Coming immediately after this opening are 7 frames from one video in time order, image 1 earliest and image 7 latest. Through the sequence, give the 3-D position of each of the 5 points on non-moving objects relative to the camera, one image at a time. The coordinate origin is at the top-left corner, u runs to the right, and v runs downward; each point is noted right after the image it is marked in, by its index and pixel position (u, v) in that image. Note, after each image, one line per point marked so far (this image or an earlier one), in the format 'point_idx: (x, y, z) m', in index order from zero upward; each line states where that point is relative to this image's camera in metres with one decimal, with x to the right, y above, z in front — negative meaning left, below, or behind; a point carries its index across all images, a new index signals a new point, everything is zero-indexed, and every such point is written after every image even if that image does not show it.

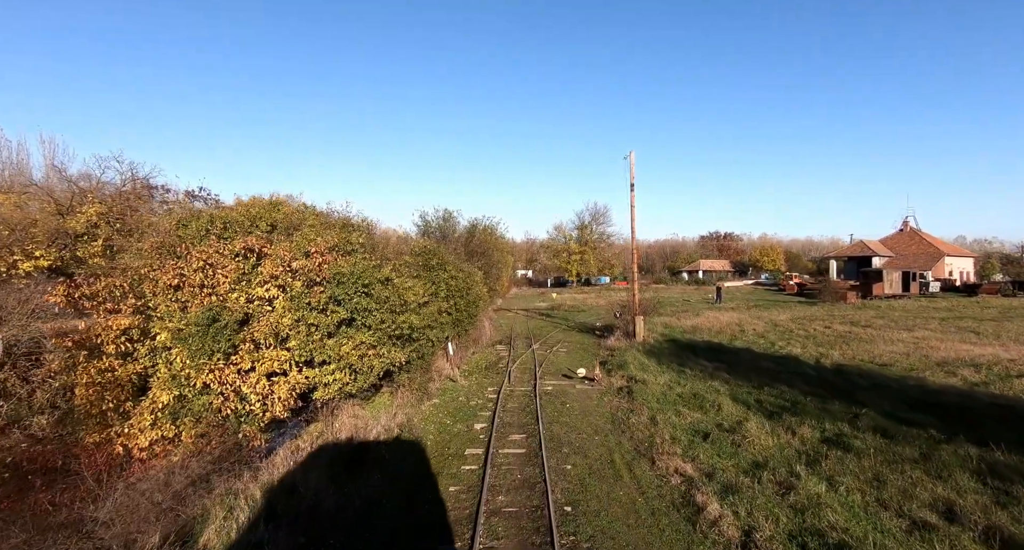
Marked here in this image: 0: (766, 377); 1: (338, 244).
0: (+6.9, -2.8, +15.3) m
1: (-3.6, +0.7, +11.7) m
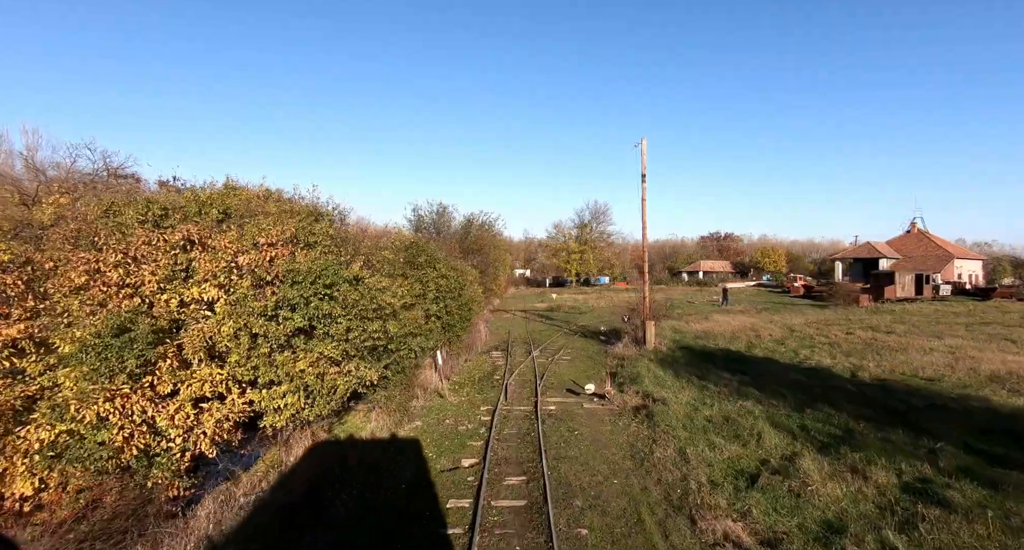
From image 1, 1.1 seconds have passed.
0: (+6.8, -2.8, +13.2) m
1: (-3.6, +0.7, +9.5) m
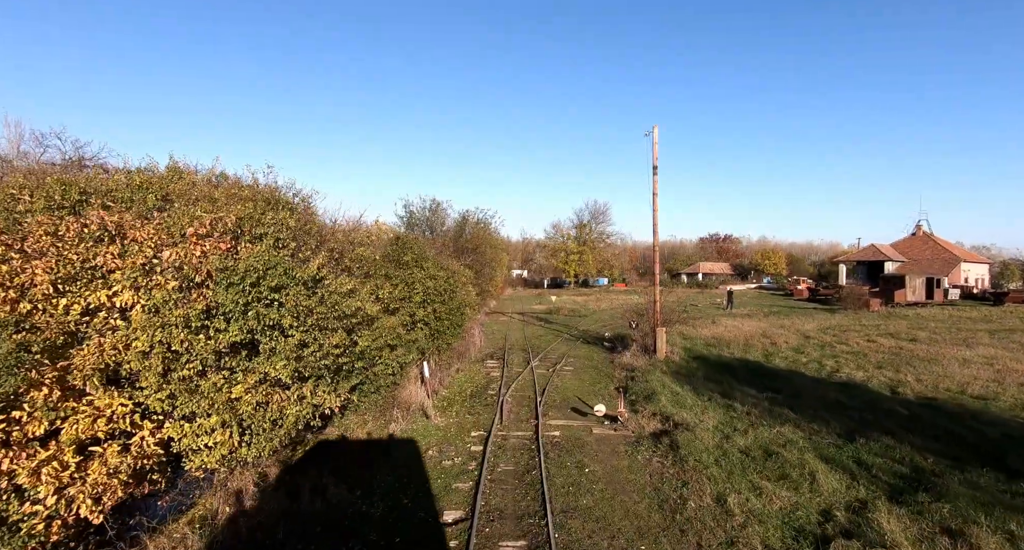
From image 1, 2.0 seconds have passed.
0: (+6.8, -2.9, +11.3) m
1: (-3.6, +0.7, +7.6) m
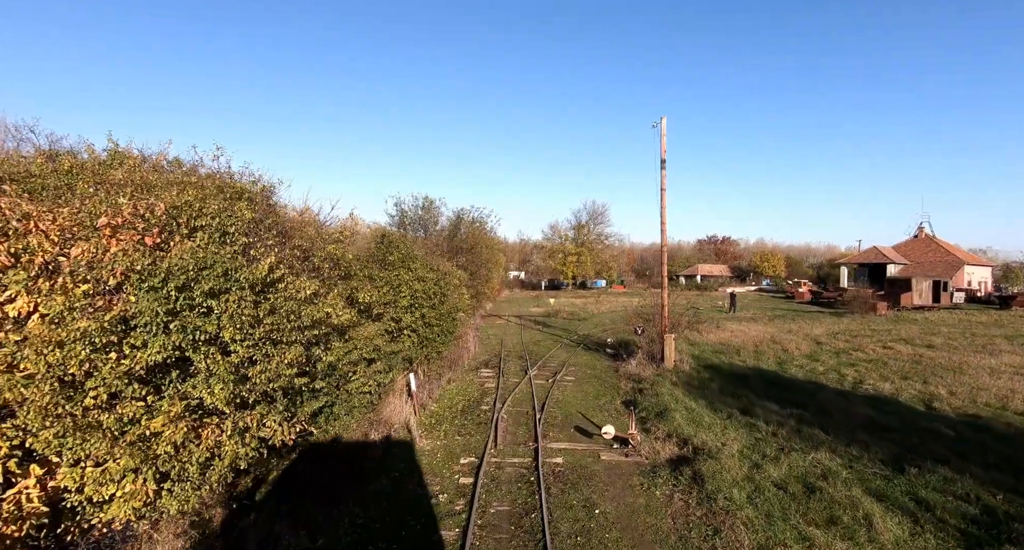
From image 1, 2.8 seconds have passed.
0: (+6.7, -3.0, +9.9) m
1: (-3.7, +0.7, +6.2) m
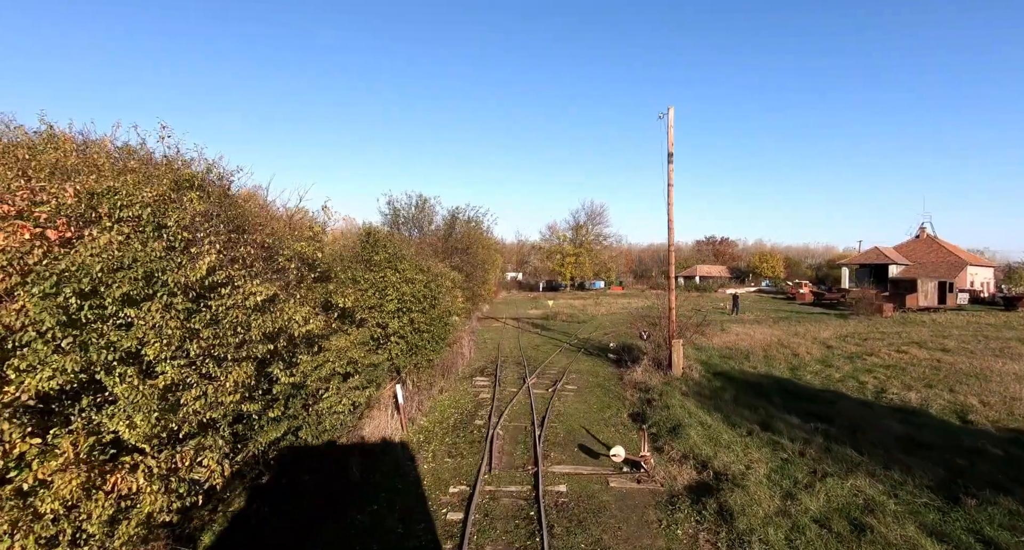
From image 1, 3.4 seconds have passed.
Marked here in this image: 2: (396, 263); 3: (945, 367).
0: (+6.6, -3.0, +8.8) m
1: (-3.7, +0.7, +5.1) m
2: (-2.6, +0.3, +13.0) m
3: (+15.0, -3.2, +19.4) m
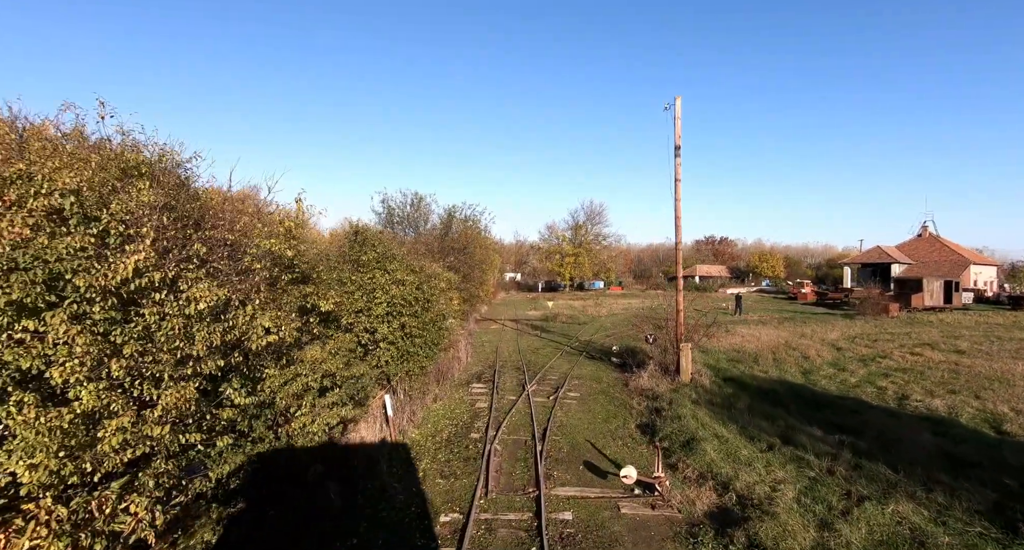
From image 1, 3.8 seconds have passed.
0: (+6.6, -3.0, +8.0) m
1: (-3.7, +0.7, +4.2) m
2: (-2.7, +0.3, +12.1) m
3: (+14.9, -3.1, +18.5) m
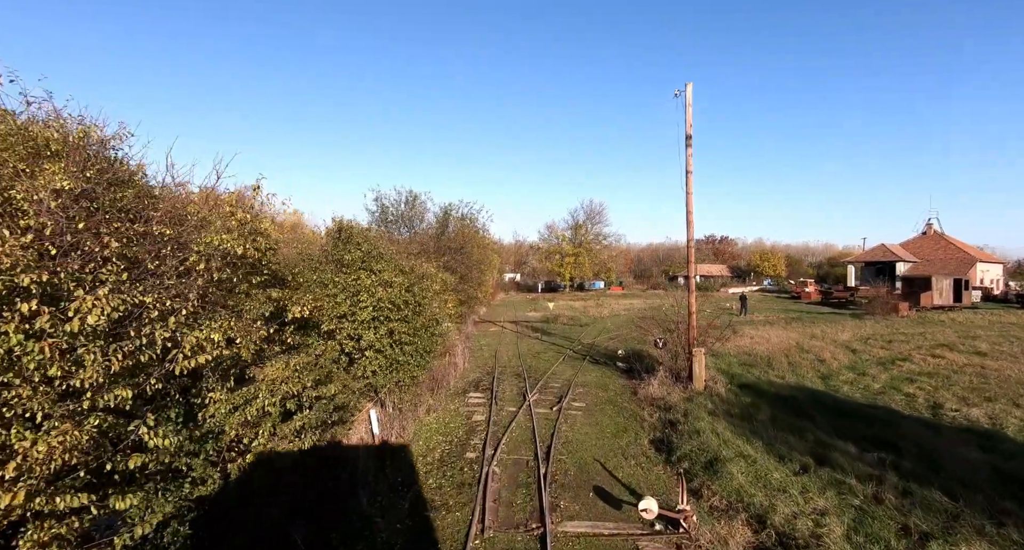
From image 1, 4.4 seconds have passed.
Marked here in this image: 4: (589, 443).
0: (+6.6, -2.9, +6.9) m
1: (-3.7, +0.6, +3.1) m
2: (-2.7, +0.2, +11.0) m
3: (+14.9, -3.1, +17.4) m
4: (+1.5, -3.0, +10.2) m
